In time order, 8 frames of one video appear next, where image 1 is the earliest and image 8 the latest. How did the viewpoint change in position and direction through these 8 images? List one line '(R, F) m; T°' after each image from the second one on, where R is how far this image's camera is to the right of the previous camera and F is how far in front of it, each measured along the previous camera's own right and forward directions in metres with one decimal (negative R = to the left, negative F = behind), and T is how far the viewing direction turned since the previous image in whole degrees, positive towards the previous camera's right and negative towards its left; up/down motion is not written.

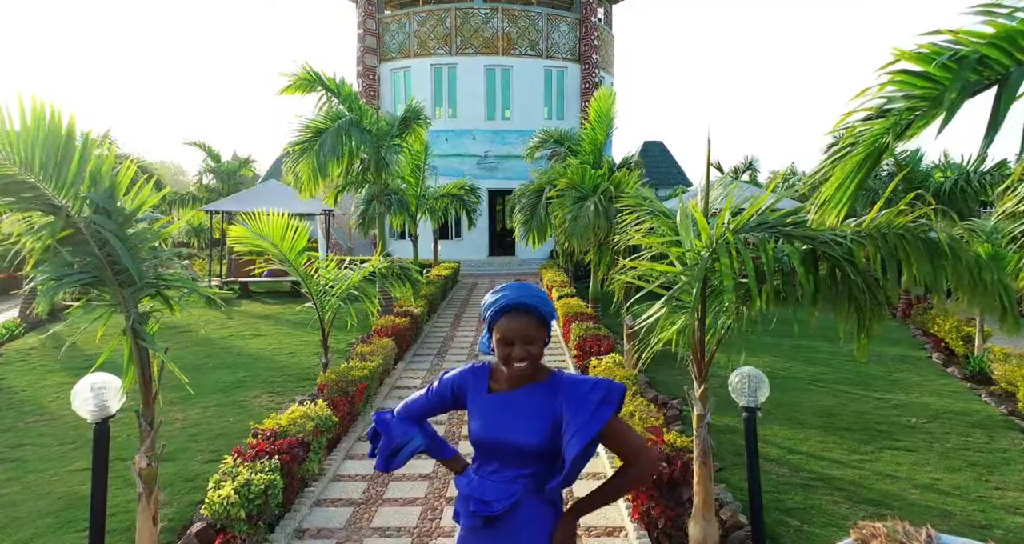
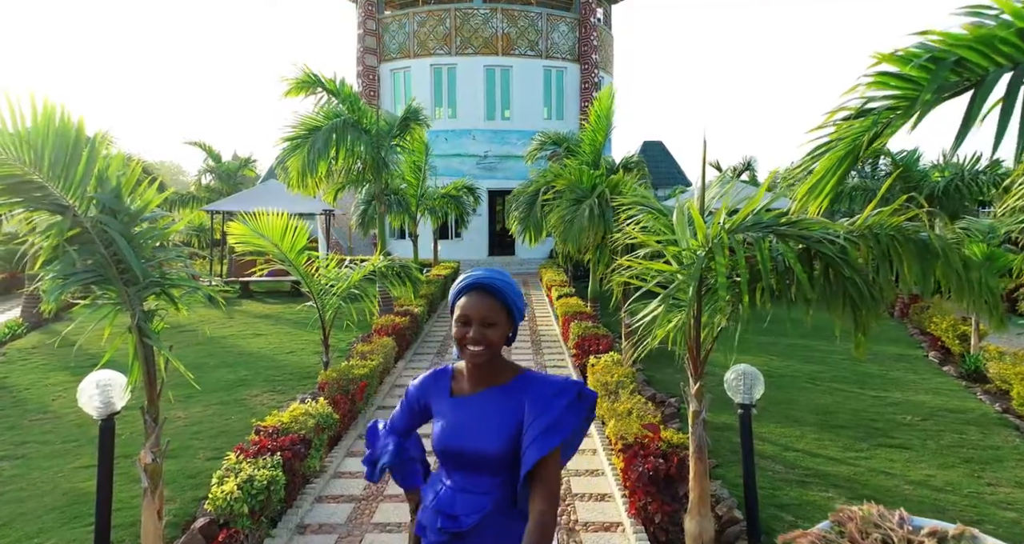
(0.0, -0.1) m; 0°
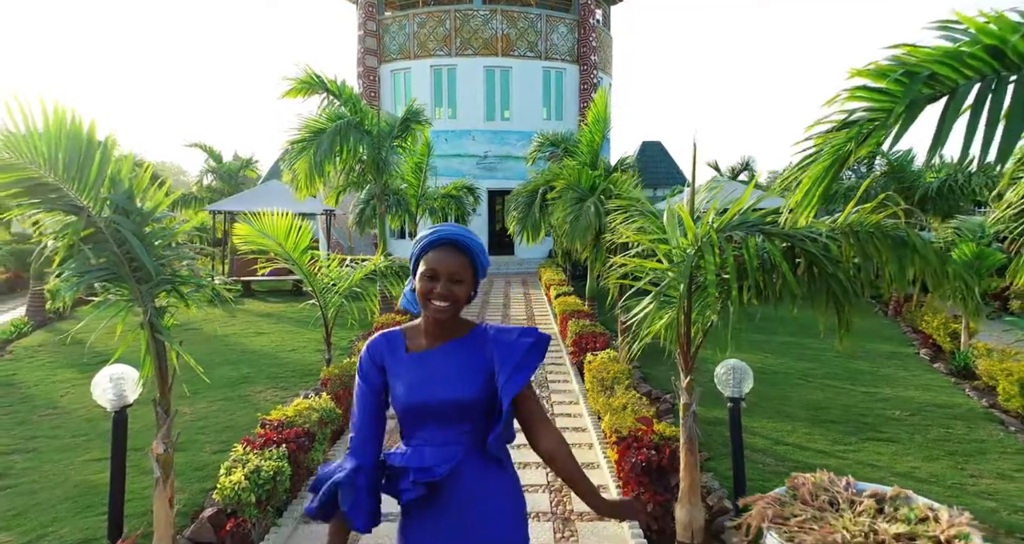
(0.0, -0.2) m; 0°
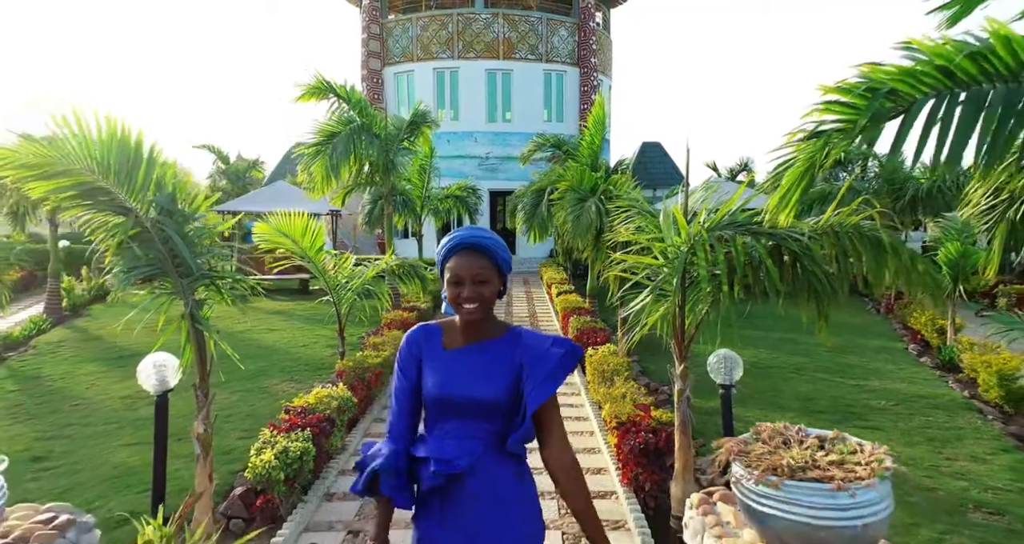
(-0.1, -0.4) m; 0°
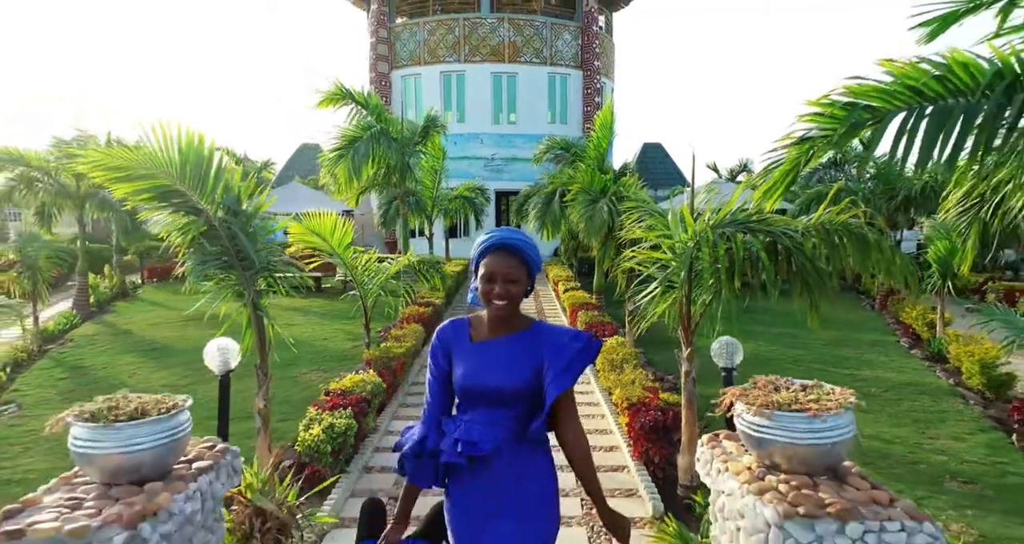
(-0.2, -0.5) m; 0°
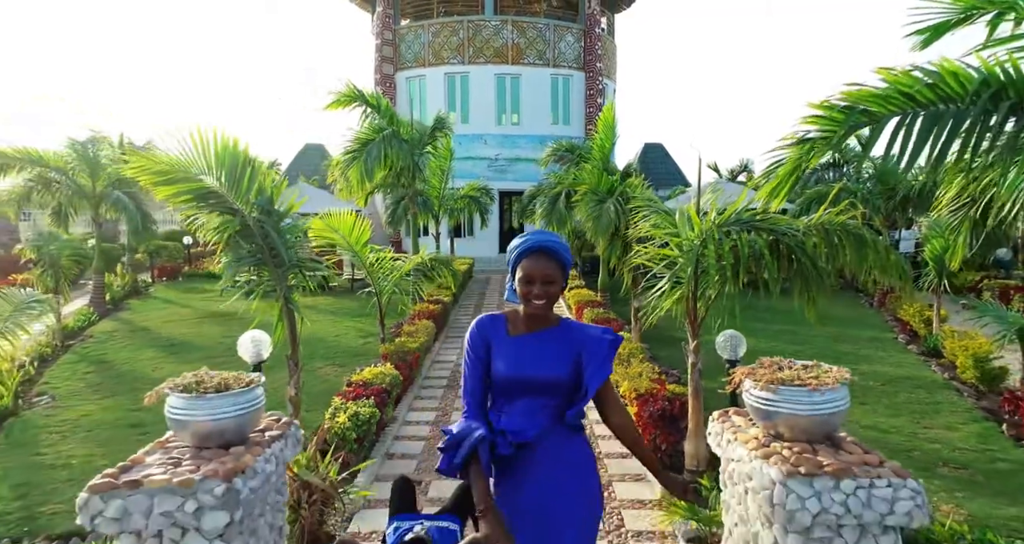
(-0.1, -0.3) m; 0°
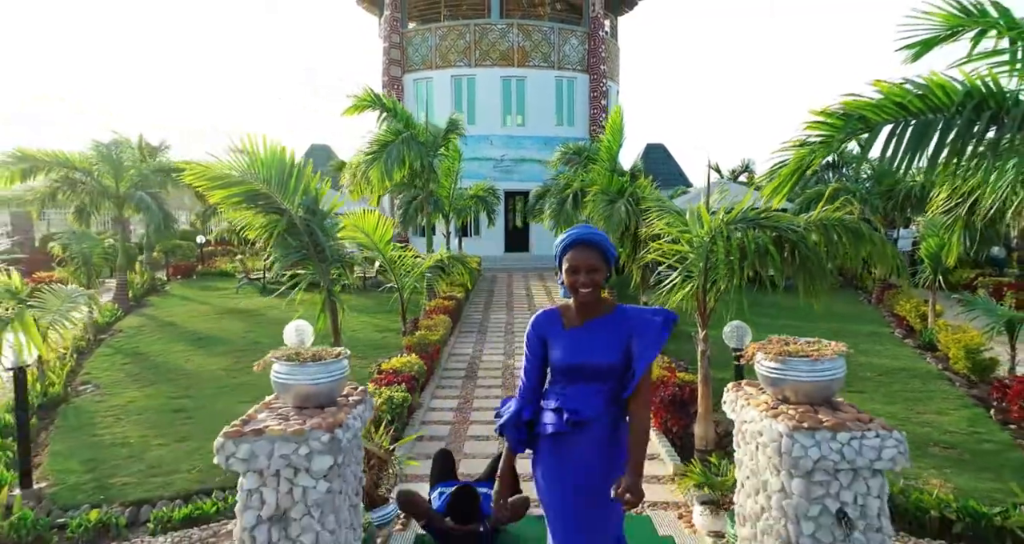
(-0.2, -0.4) m; 0°
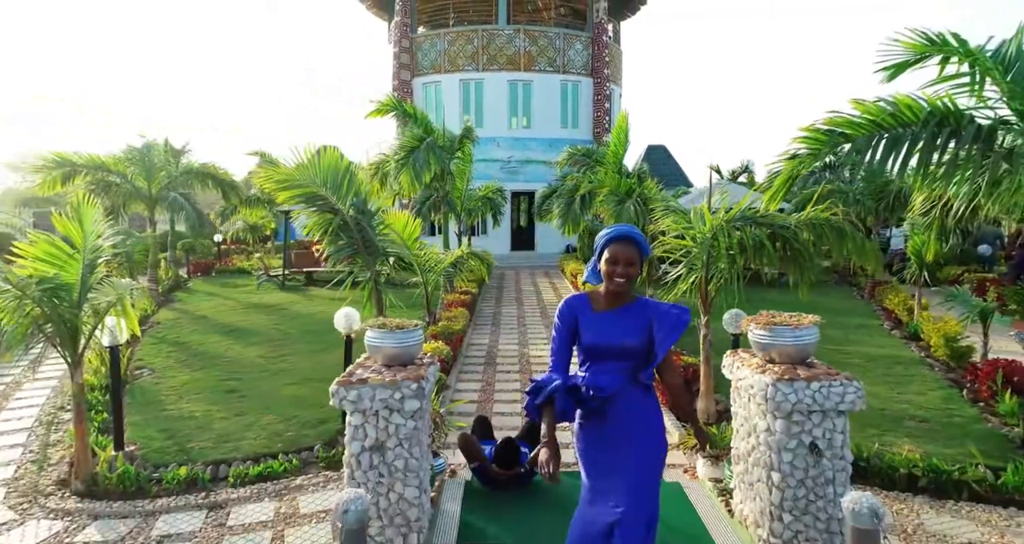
(-0.2, -0.7) m; 0°
